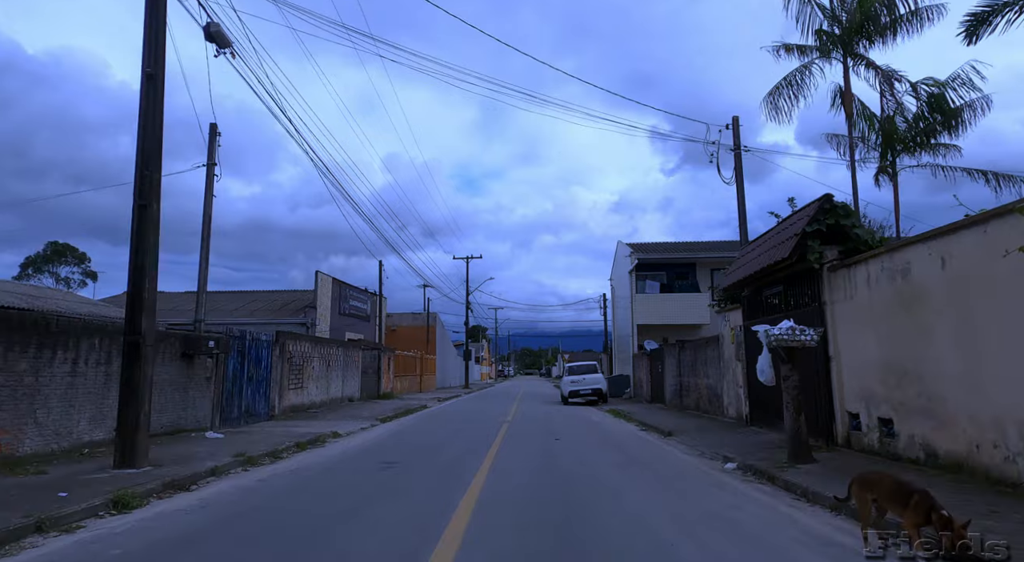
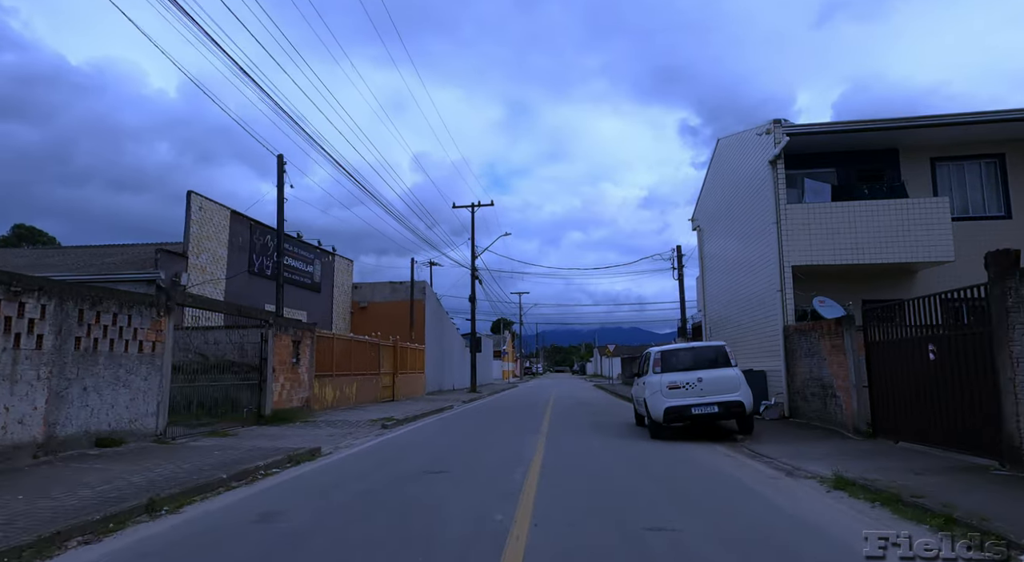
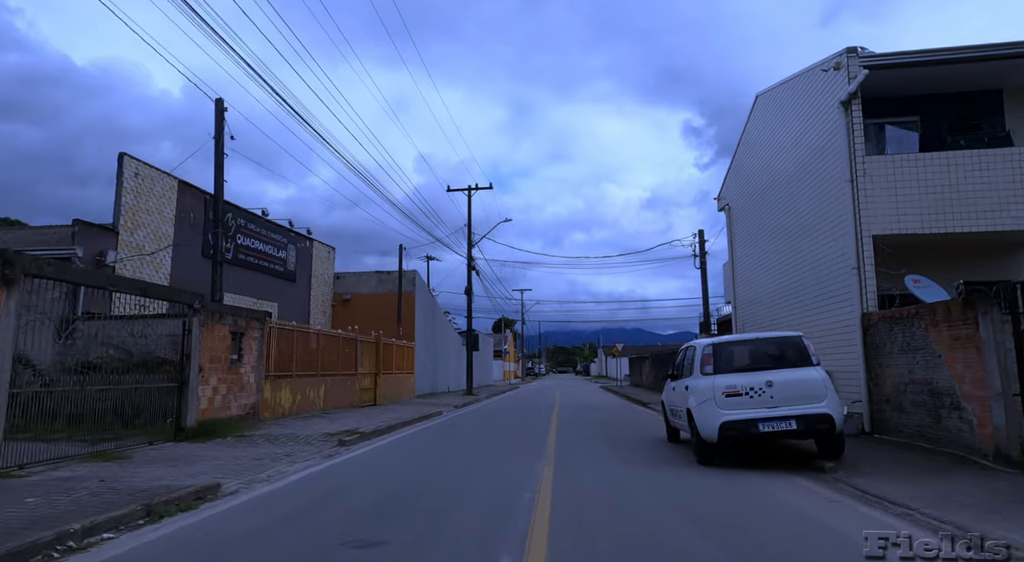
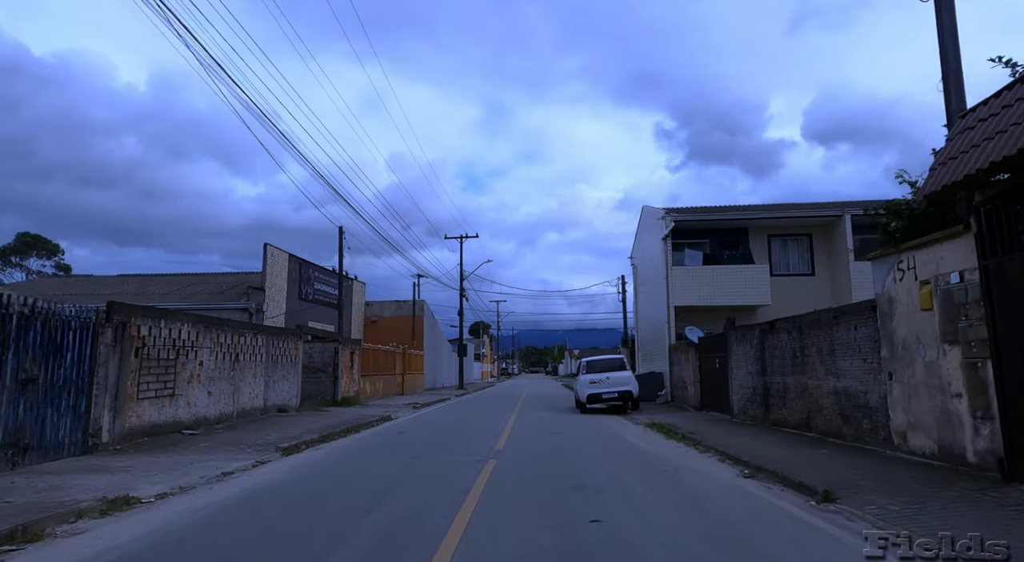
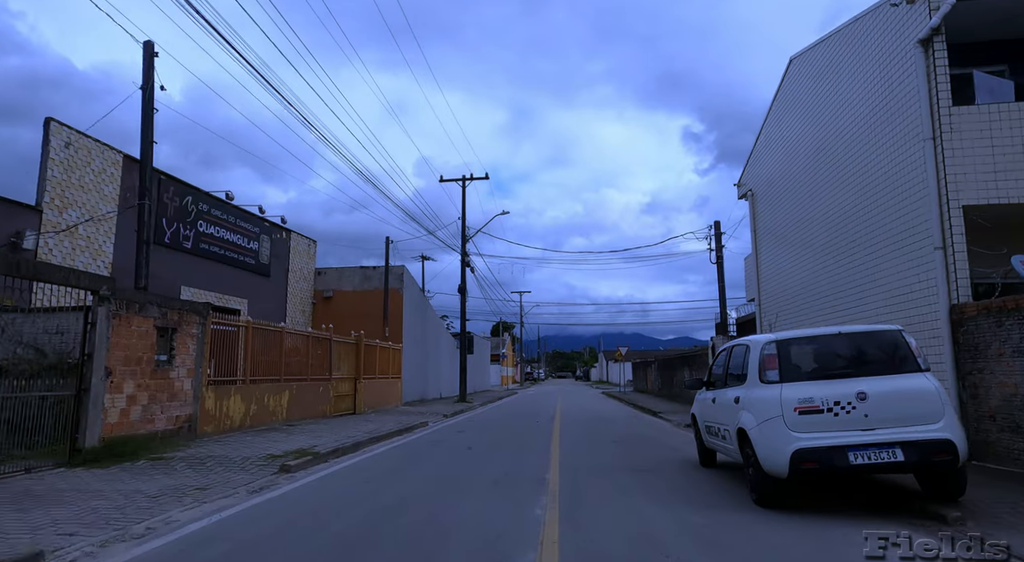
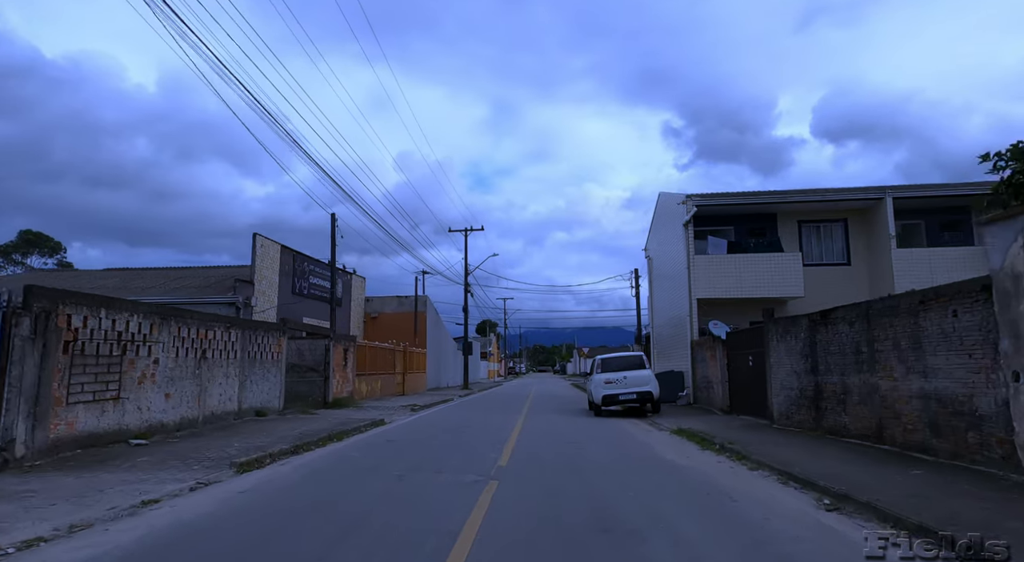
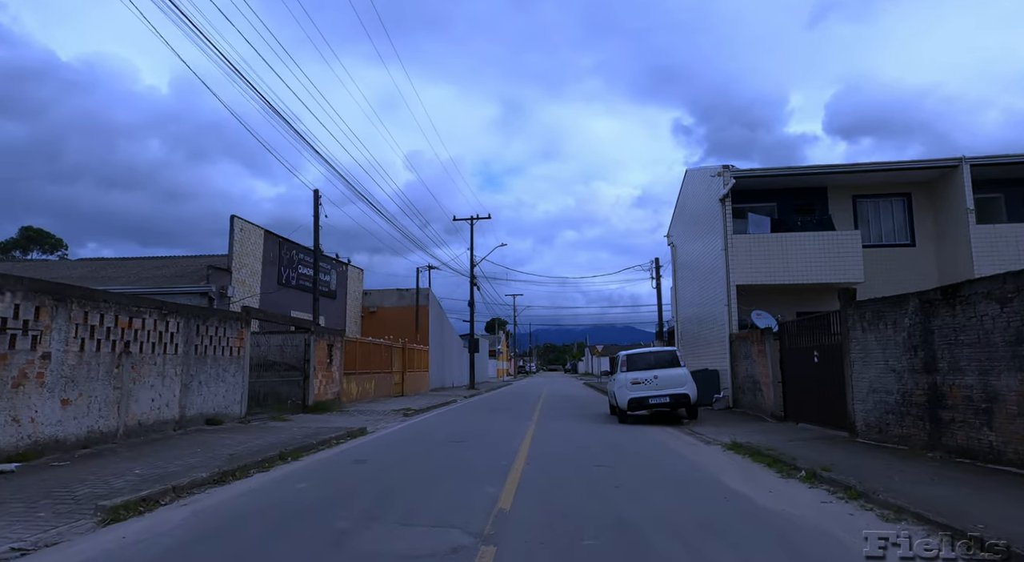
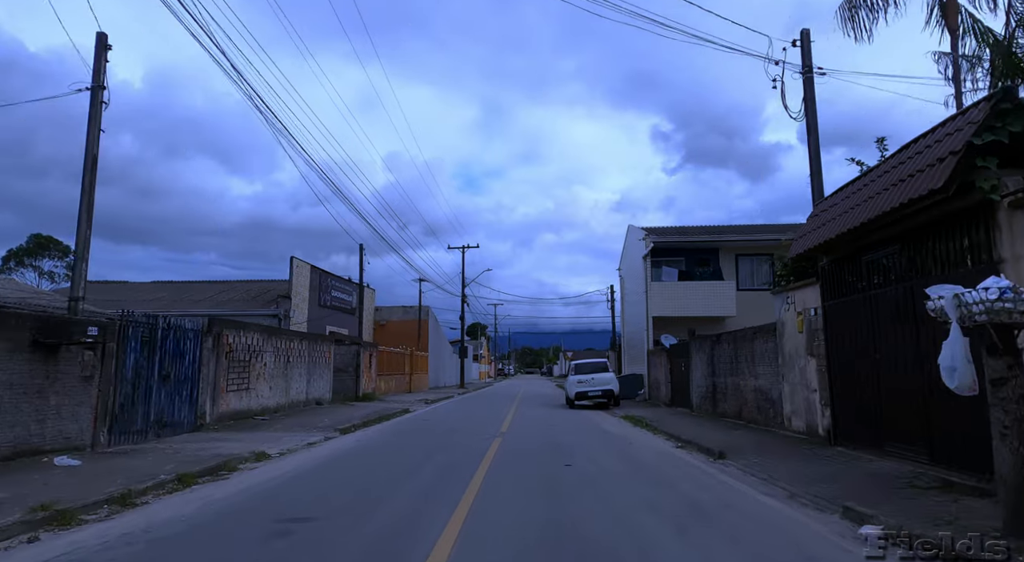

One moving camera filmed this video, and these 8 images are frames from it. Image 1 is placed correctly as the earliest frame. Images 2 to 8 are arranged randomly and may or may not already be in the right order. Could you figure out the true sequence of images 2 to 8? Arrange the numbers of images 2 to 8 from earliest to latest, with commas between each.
8, 4, 6, 7, 2, 3, 5
